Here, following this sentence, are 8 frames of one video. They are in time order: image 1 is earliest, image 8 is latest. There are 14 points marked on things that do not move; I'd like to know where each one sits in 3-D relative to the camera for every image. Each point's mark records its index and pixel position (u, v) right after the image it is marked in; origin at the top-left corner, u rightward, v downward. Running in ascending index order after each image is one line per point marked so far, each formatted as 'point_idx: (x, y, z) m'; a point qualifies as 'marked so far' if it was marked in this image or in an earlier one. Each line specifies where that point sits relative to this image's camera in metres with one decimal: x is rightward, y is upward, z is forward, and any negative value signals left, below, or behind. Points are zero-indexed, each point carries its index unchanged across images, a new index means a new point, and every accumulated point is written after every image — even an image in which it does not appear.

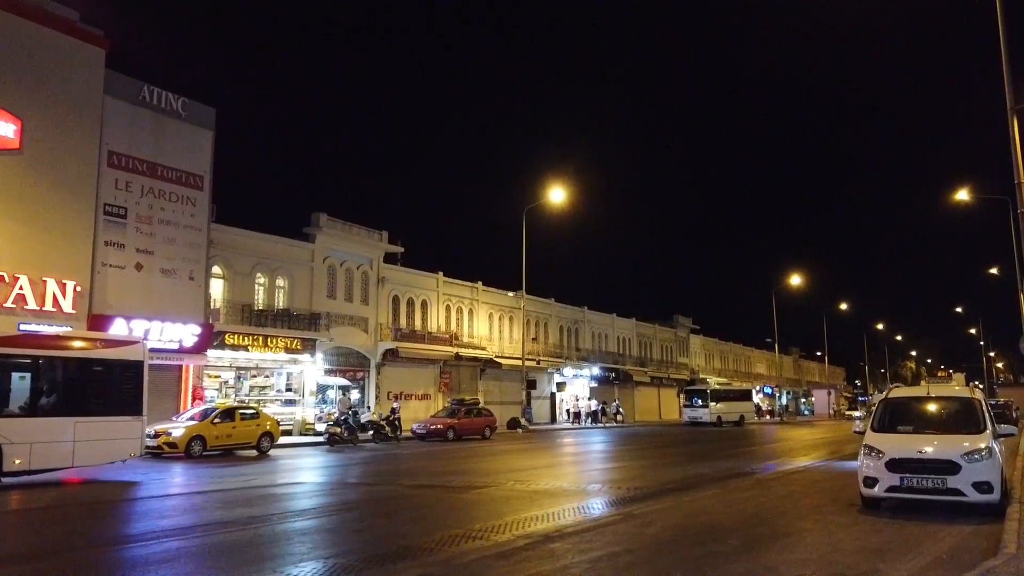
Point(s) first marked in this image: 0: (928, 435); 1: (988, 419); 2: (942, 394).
0: (+5.6, -2.0, +10.9) m
1: (+6.7, -1.9, +11.4) m
2: (+6.5, -1.6, +12.1) m
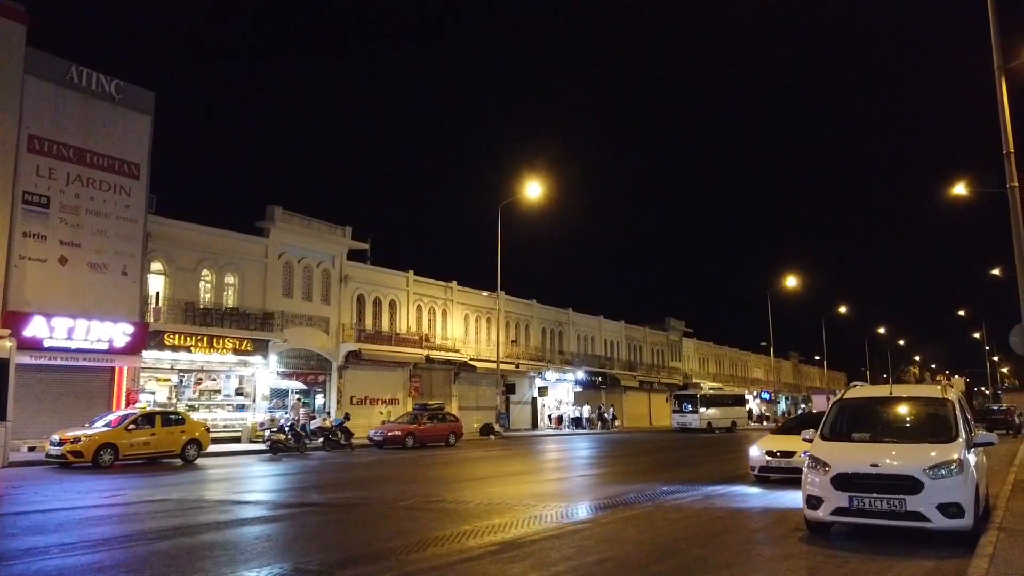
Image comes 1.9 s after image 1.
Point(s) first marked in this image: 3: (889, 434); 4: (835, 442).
0: (+4.1, -1.8, +8.9) m
1: (+5.2, -1.6, +9.4) m
2: (+5.0, -1.3, +10.0) m
3: (+4.5, -1.8, +9.5) m
4: (+3.7, -1.8, +9.2) m
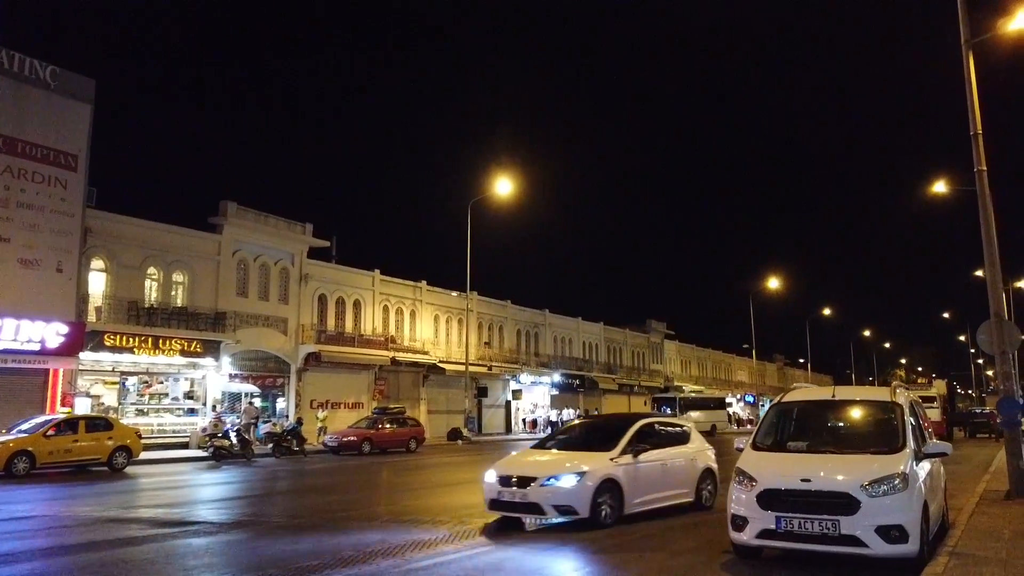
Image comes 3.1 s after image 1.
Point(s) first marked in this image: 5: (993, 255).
0: (+3.0, -1.6, +7.7) m
1: (+4.1, -1.5, +8.2) m
2: (+3.8, -1.2, +8.9) m
3: (+3.3, -1.6, +8.3) m
4: (+2.5, -1.6, +8.0) m
5: (+7.4, +0.5, +12.4) m
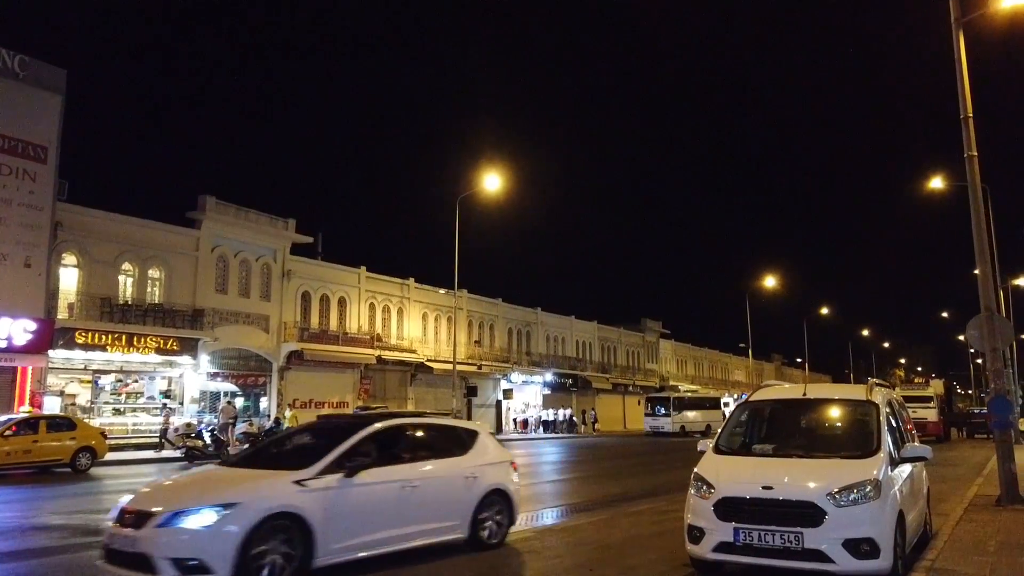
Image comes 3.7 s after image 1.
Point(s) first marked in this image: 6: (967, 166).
0: (+2.4, -1.5, +7.0) m
1: (+3.5, -1.3, +7.5) m
2: (+3.2, -1.1, +8.1) m
3: (+2.8, -1.5, +7.6) m
4: (+2.0, -1.5, +7.3) m
5: (+6.9, +0.6, +11.7) m
6: (+6.8, +1.8, +11.9) m
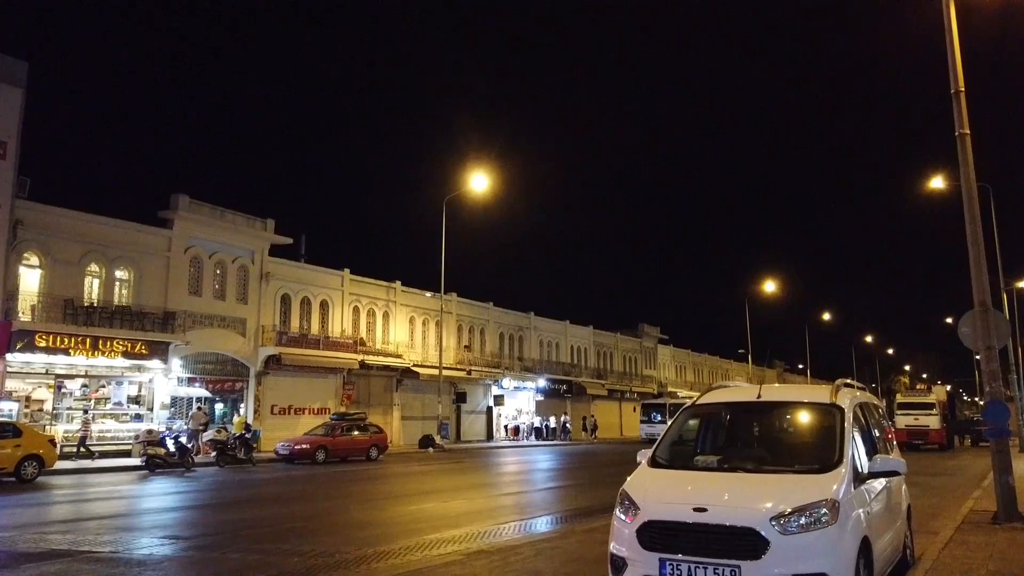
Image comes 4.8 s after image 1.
0: (+1.6, -1.4, +5.9) m
1: (+2.7, -1.2, +6.4) m
2: (+2.4, -0.9, +7.0) m
3: (+2.0, -1.4, +6.5) m
4: (+1.2, -1.4, +6.2) m
5: (+6.1, +0.7, +10.6) m
6: (+6.0, +1.9, +10.8) m
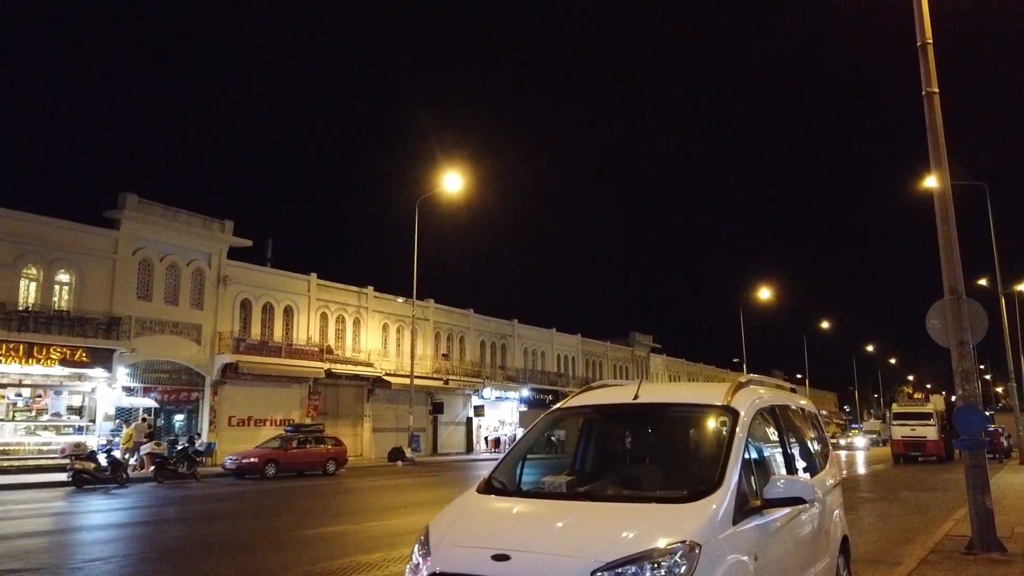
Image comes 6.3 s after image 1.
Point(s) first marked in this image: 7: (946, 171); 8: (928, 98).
0: (+0.3, -1.1, +4.2) m
1: (+1.4, -1.0, +4.7) m
2: (+1.1, -0.7, +5.4) m
3: (+0.7, -1.2, +4.9) m
4: (-0.1, -1.2, +4.5) m
5: (+4.8, +0.9, +8.9) m
6: (+4.7, +2.1, +9.2) m
7: (+4.9, +1.3, +9.0) m
8: (+4.8, +2.2, +9.2) m
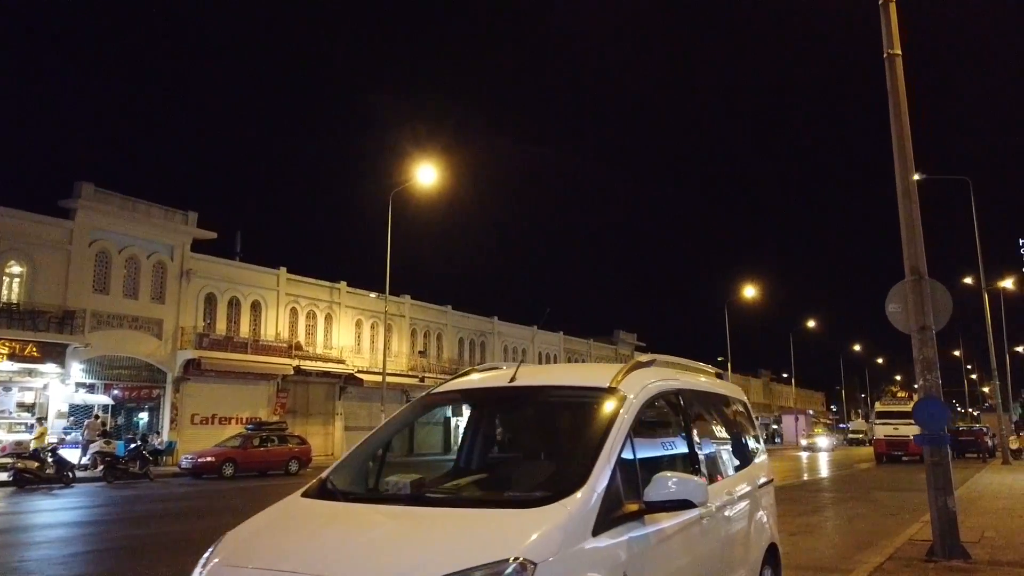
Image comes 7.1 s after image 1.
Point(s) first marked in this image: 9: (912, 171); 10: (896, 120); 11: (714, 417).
0: (-0.4, -0.9, +3.4) m
1: (+0.6, -0.8, +3.9) m
2: (+0.4, -0.5, +4.6) m
3: (-0.1, -1.0, +4.0) m
4: (-0.9, -1.0, +3.7) m
5: (+4.0, +1.1, +8.1) m
6: (+3.9, +2.3, +8.4) m
7: (+4.1, +1.5, +8.2) m
8: (+4.0, +2.4, +8.4) m
9: (+4.1, +1.2, +8.2) m
10: (+4.0, +1.7, +8.2) m
11: (+1.4, -0.9, +5.4) m
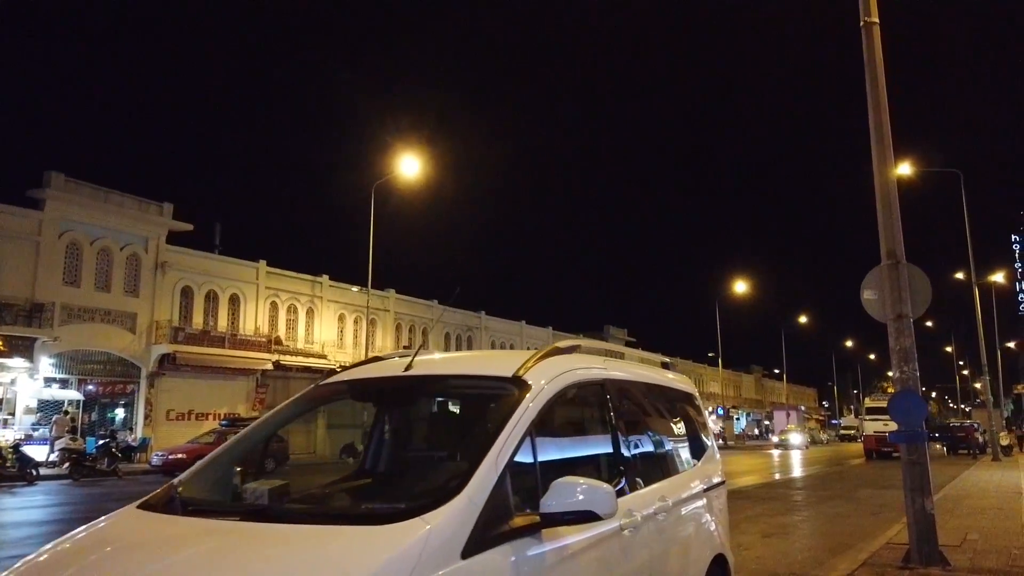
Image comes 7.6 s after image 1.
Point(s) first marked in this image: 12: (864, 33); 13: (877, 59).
0: (-0.9, -0.8, +2.8) m
1: (+0.2, -0.7, +3.3) m
2: (-0.1, -0.4, +4.0) m
3: (-0.6, -0.8, +3.5) m
4: (-1.4, -0.9, +3.1) m
5: (+3.5, +1.2, +7.6) m
6: (+3.4, +2.4, +7.8) m
7: (+3.6, +1.6, +7.6) m
8: (+3.5, +2.5, +7.8) m
9: (+3.6, +1.3, +7.6) m
10: (+3.5, +1.8, +7.7) m
11: (+0.9, -0.8, +4.9) m
12: (+3.4, +2.5, +7.8) m
13: (+3.5, +2.2, +7.6) m
